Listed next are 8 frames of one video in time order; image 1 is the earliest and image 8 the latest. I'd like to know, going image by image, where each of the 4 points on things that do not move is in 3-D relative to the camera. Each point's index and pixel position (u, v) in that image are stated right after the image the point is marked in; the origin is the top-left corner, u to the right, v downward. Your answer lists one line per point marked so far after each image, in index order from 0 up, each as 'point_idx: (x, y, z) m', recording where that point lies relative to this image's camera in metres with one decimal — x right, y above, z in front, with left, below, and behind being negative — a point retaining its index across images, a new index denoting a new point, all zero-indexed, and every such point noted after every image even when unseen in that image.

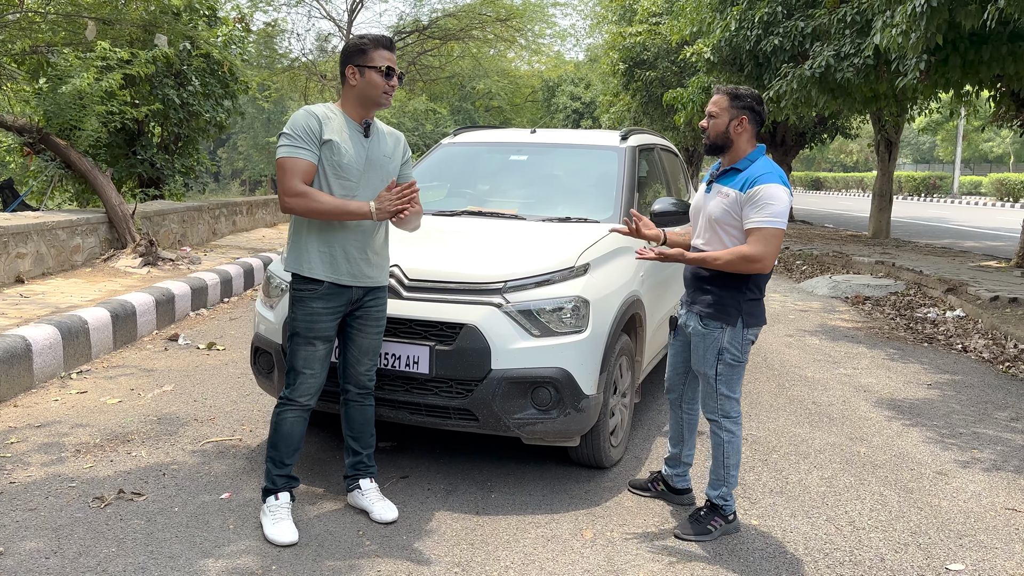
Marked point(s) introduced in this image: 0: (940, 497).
0: (+1.7, -0.8, +3.3) m
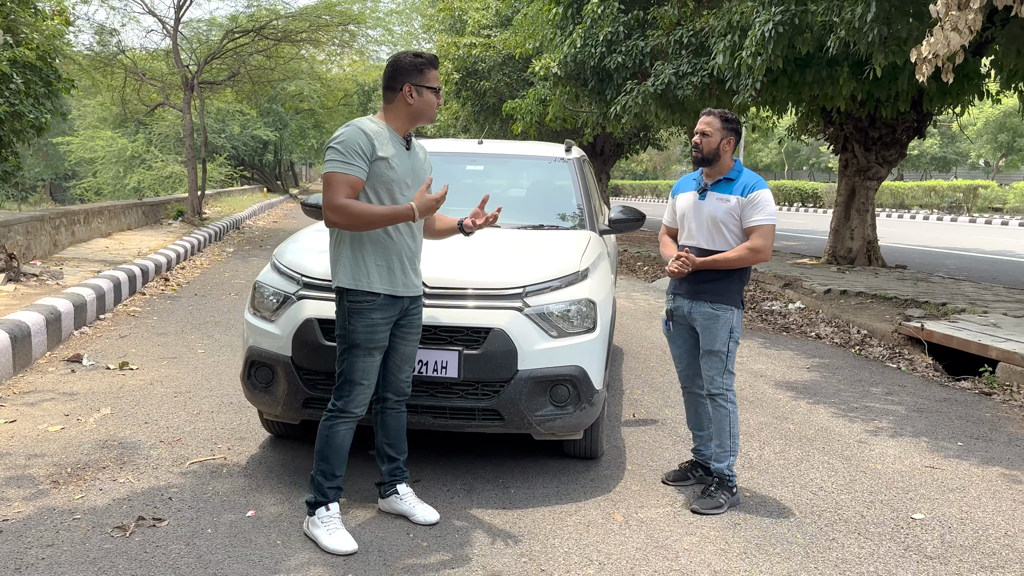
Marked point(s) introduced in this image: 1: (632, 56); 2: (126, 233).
0: (+1.7, -0.8, +3.9) m
1: (+1.5, +2.9, +10.7) m
2: (-5.4, +0.8, +11.7) m
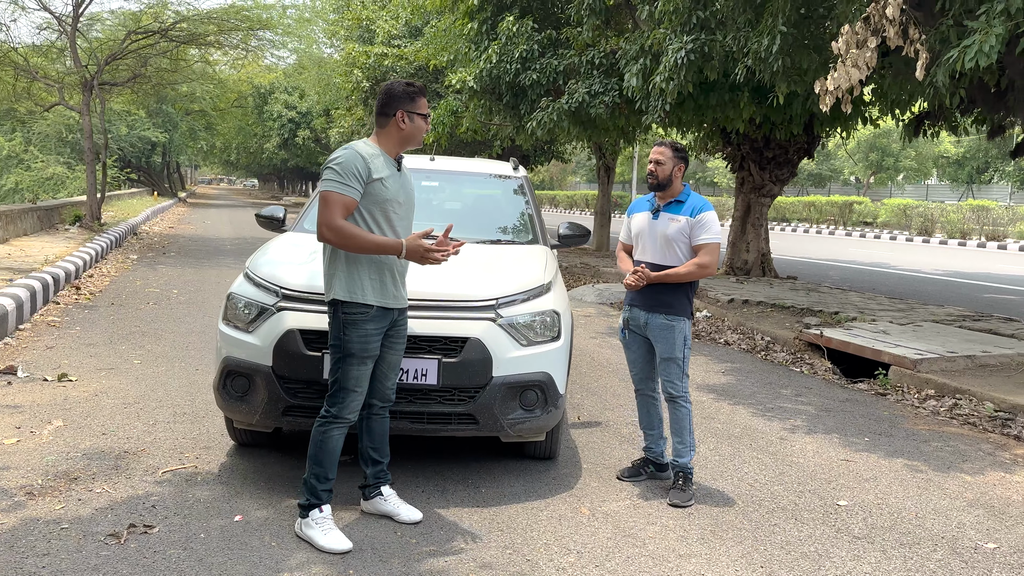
0: (+1.5, -0.9, +4.3) m
1: (+0.4, +2.8, +11.0) m
2: (-6.5, +0.7, +11.2) m
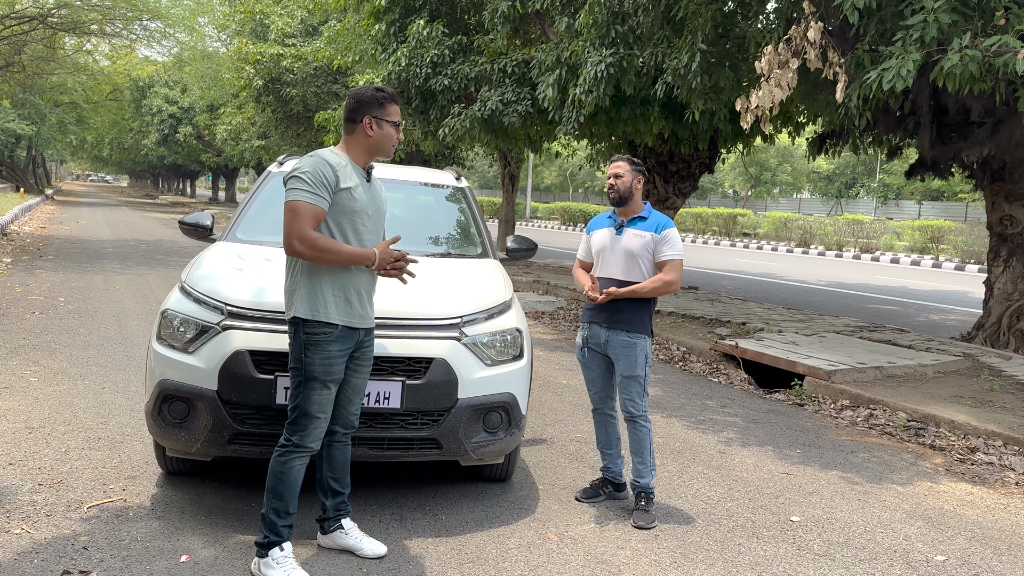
0: (+1.2, -0.9, +4.4) m
1: (-0.7, +2.7, +10.9) m
2: (-7.6, +0.6, +10.1) m
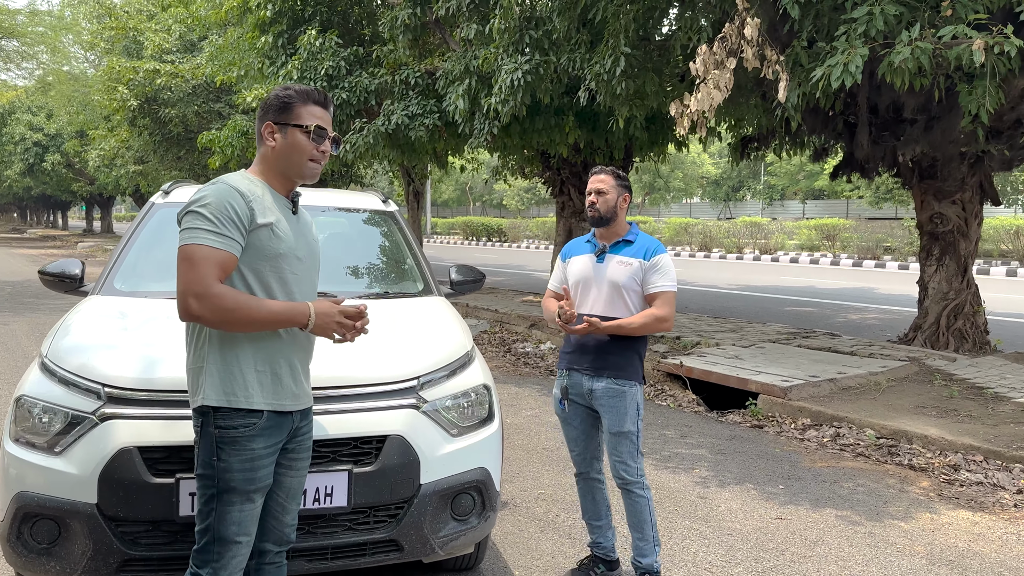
0: (+1.0, -1.1, +3.8) m
1: (-1.9, +2.4, +10.2) m
2: (-8.5, -0.1, +8.5) m
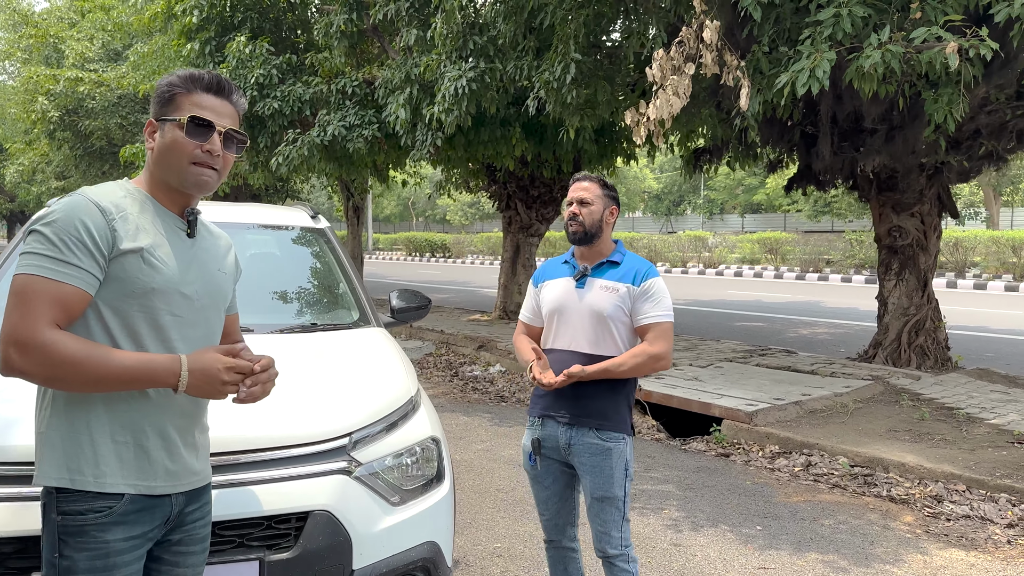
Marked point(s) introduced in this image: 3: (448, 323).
0: (+0.8, -1.2, +3.4) m
1: (-2.5, +2.1, +9.6) m
2: (-9.0, -0.4, +7.5) m
3: (-0.8, -0.4, +10.3) m
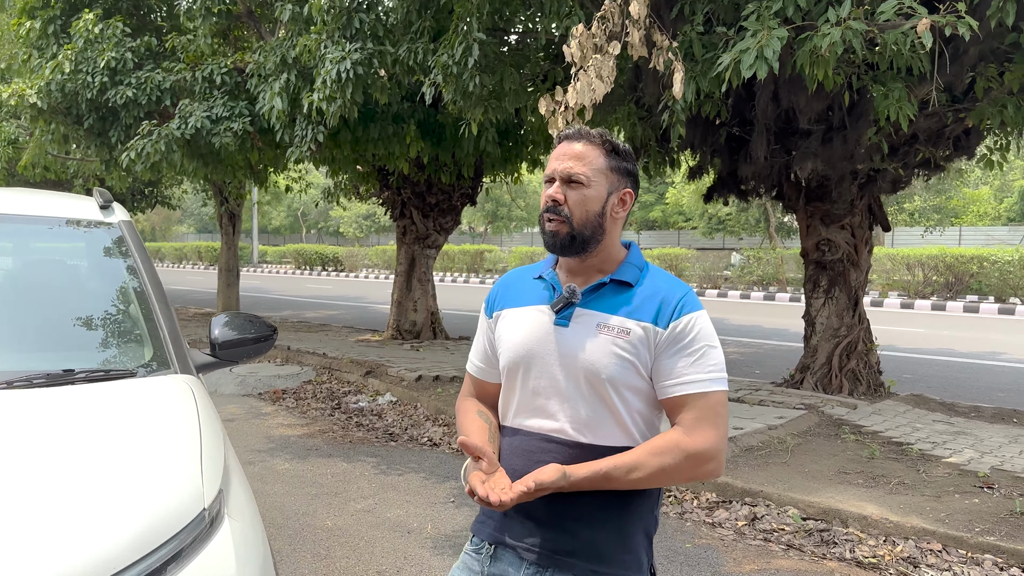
0: (+0.4, -1.2, +2.5) m
1: (-3.6, +1.9, +8.3) m
2: (-9.8, -0.5, +5.4) m
3: (-1.9, -0.6, +9.2) m
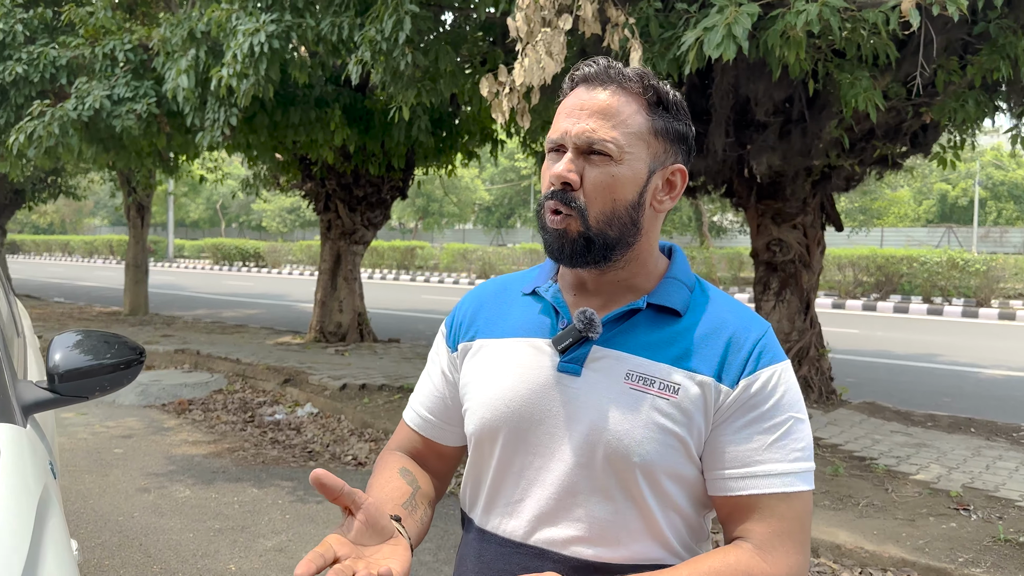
0: (+0.3, -1.3, +2.1) m
1: (-4.2, +2.0, +7.5) m
2: (-10.1, -0.5, +4.0) m
3: (-2.6, -0.6, +8.5) m
